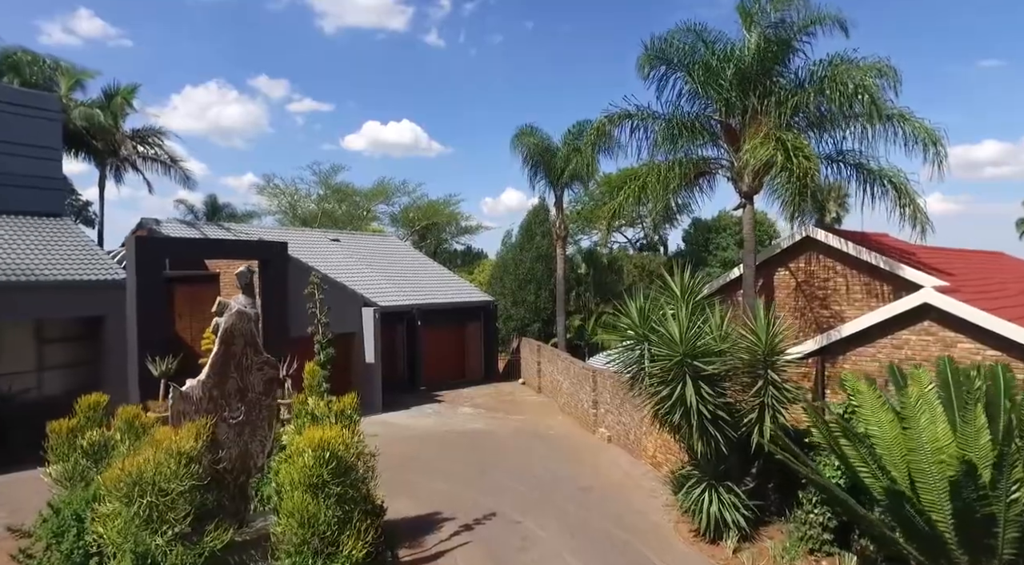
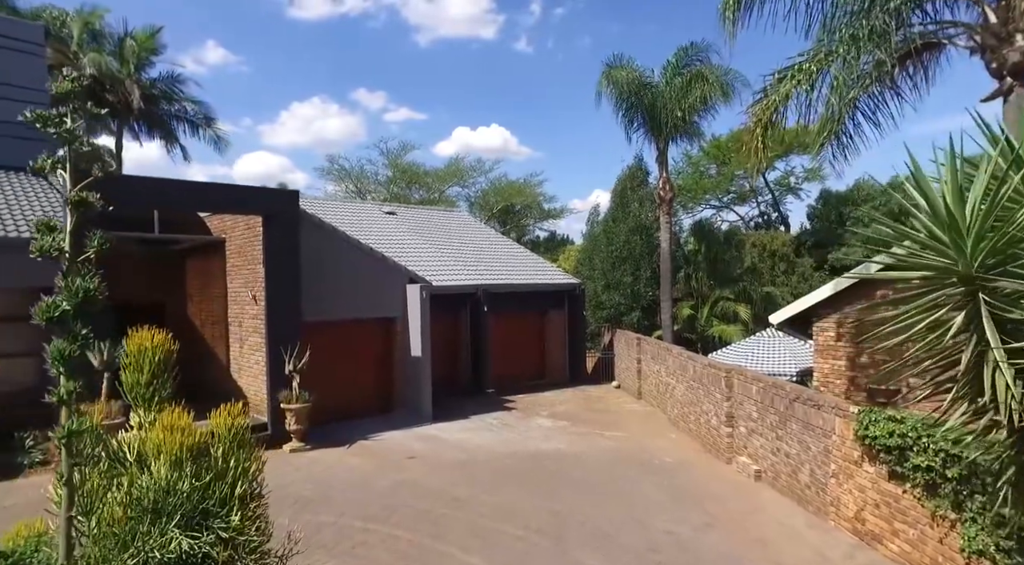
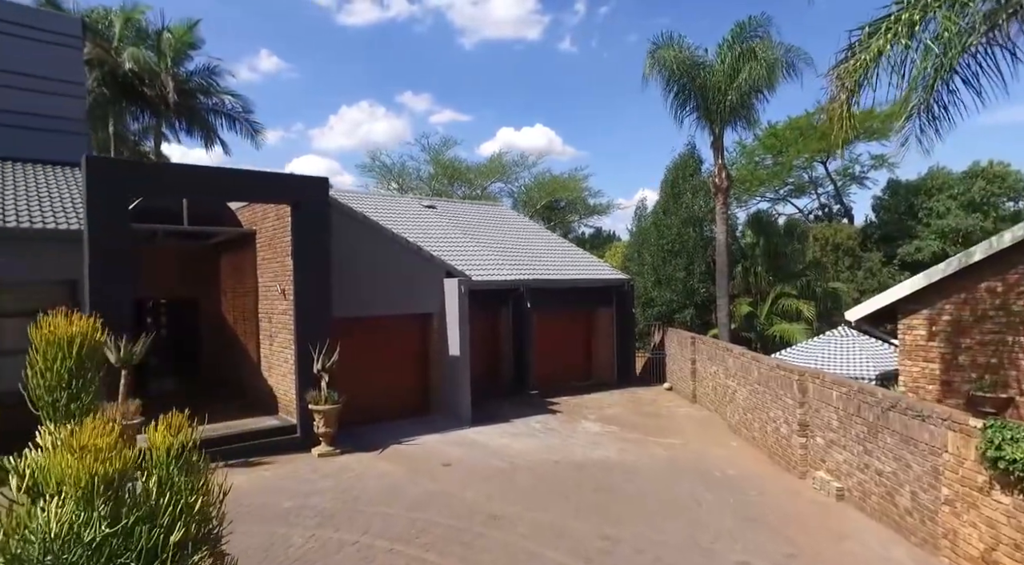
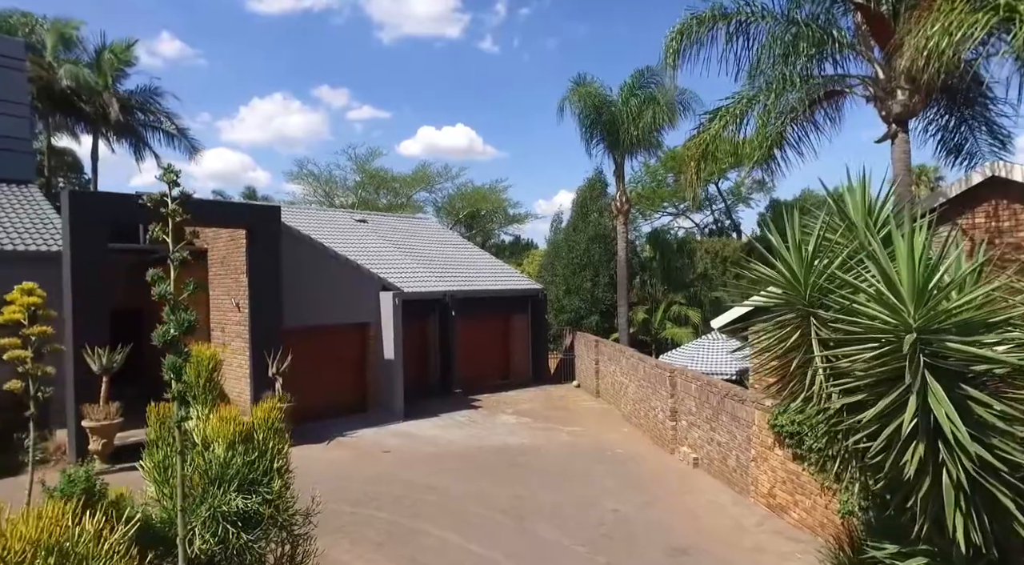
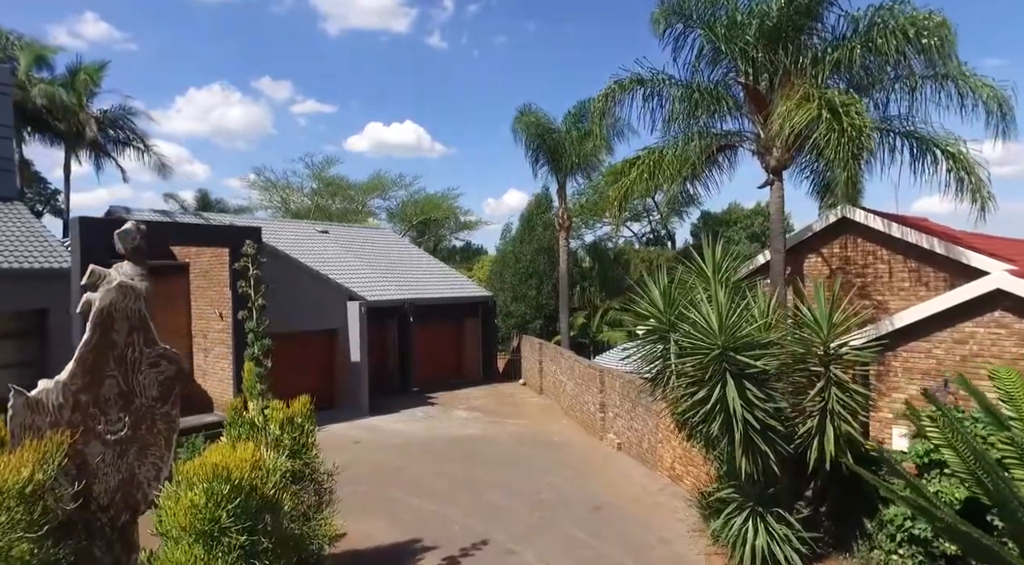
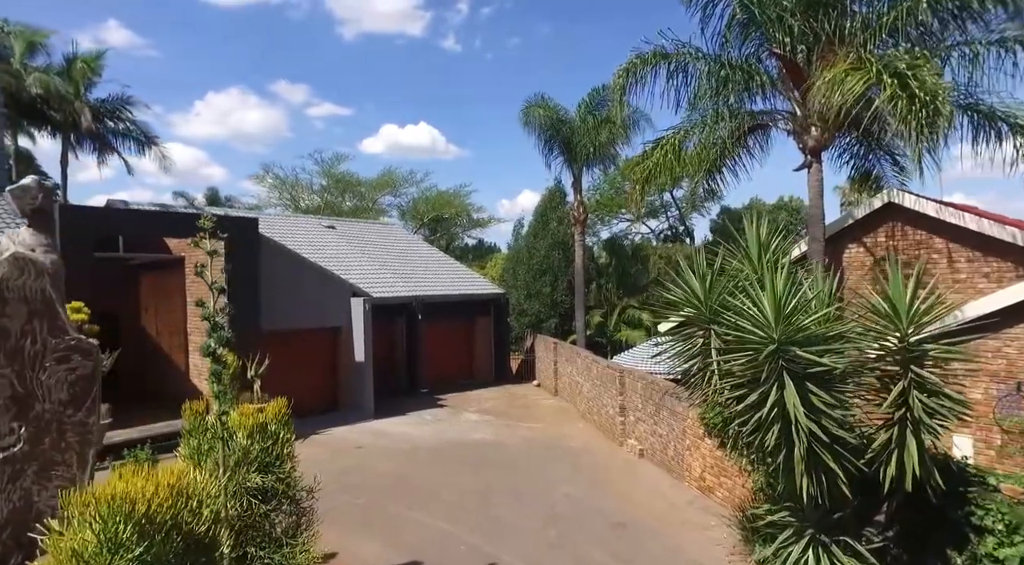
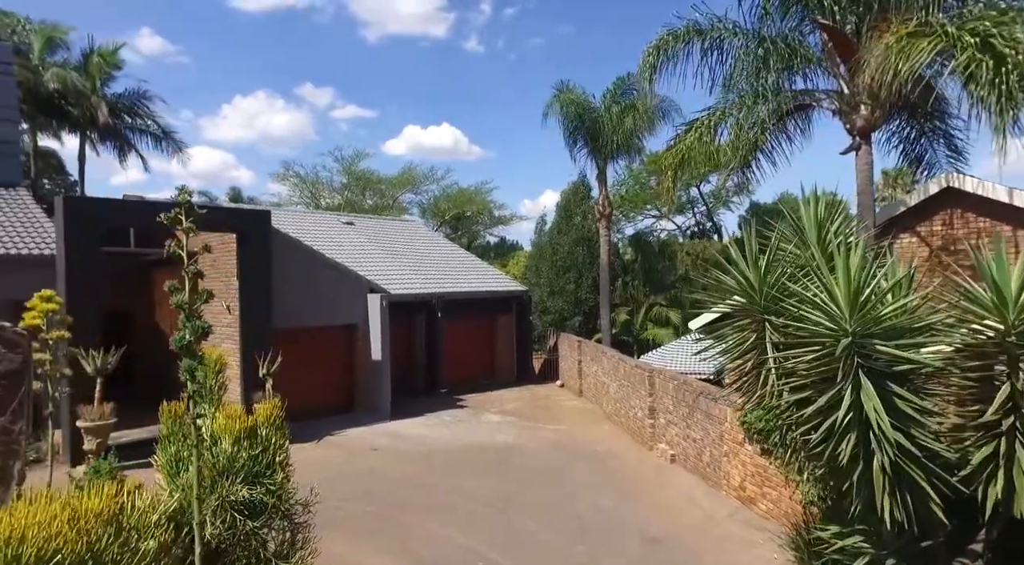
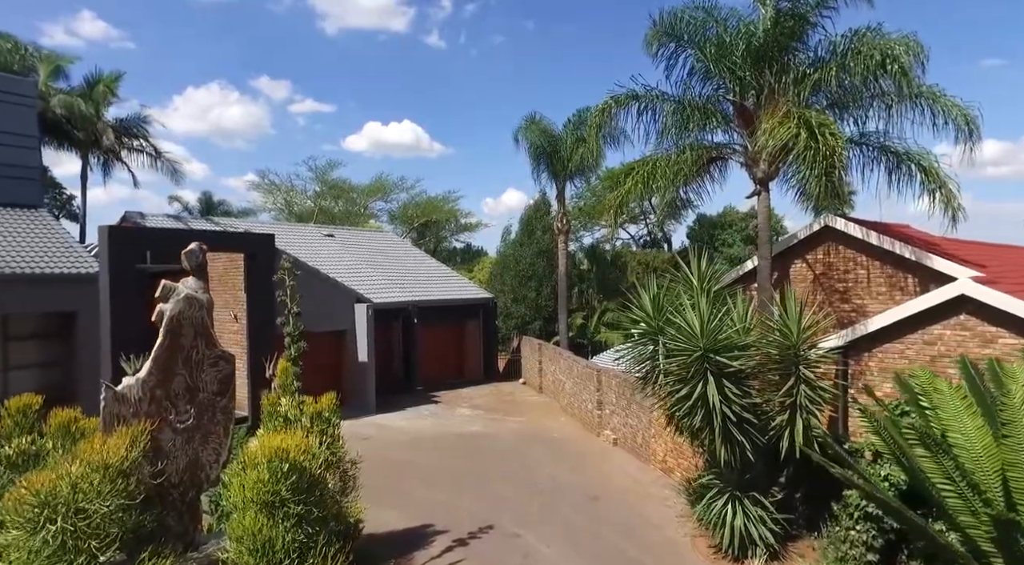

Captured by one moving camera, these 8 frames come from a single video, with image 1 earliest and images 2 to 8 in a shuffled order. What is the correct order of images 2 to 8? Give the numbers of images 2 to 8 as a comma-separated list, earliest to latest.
8, 5, 6, 7, 4, 2, 3
